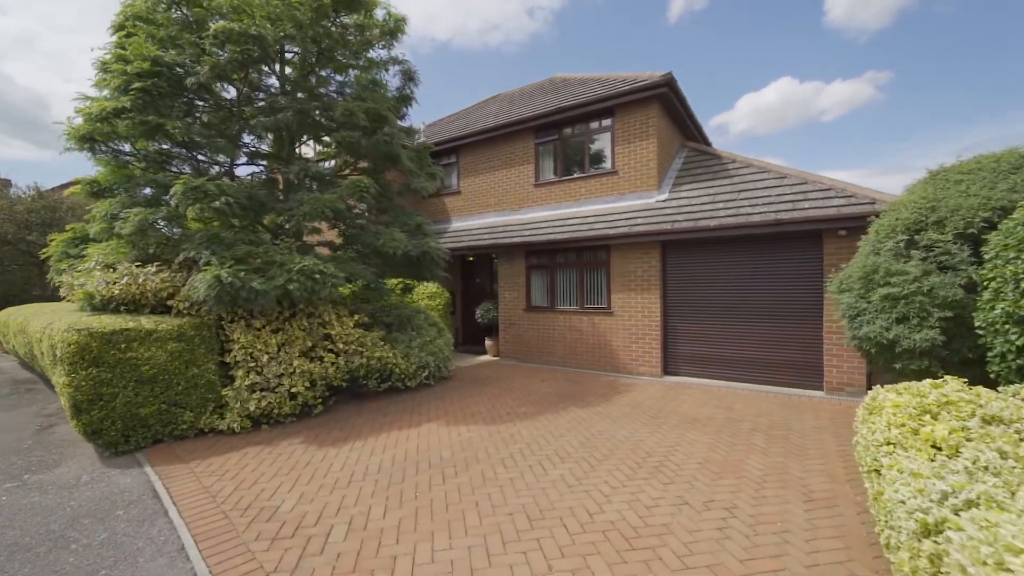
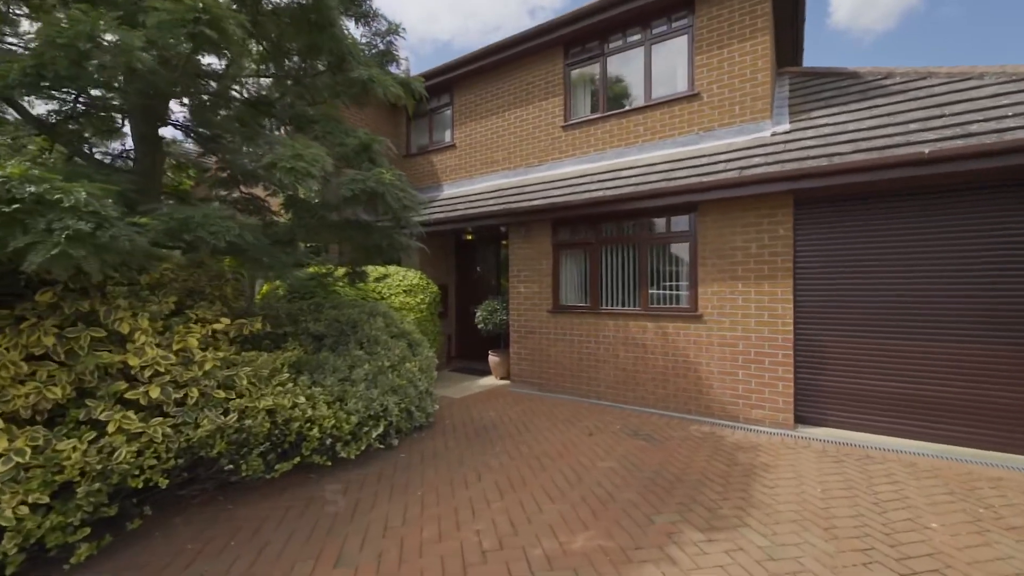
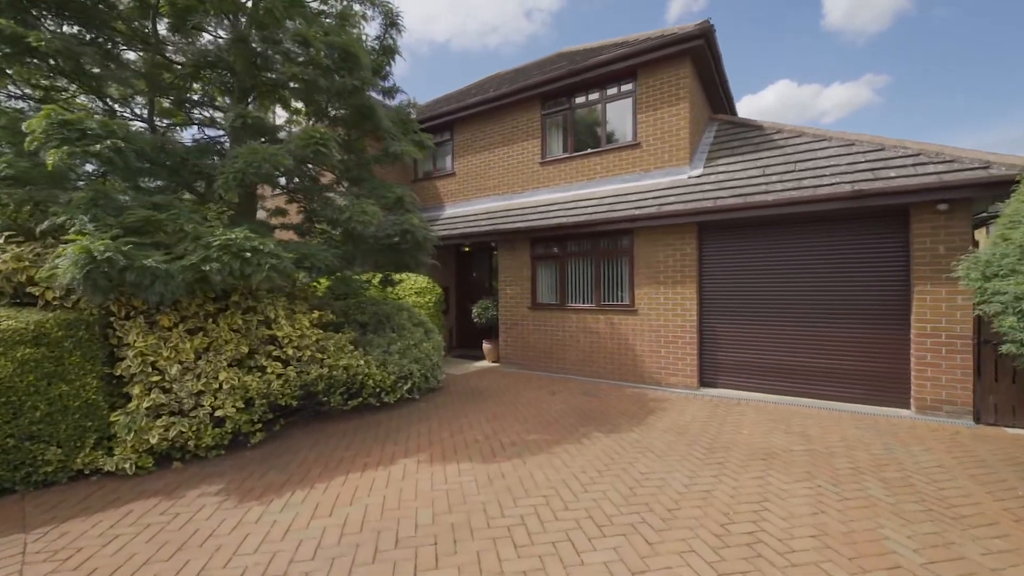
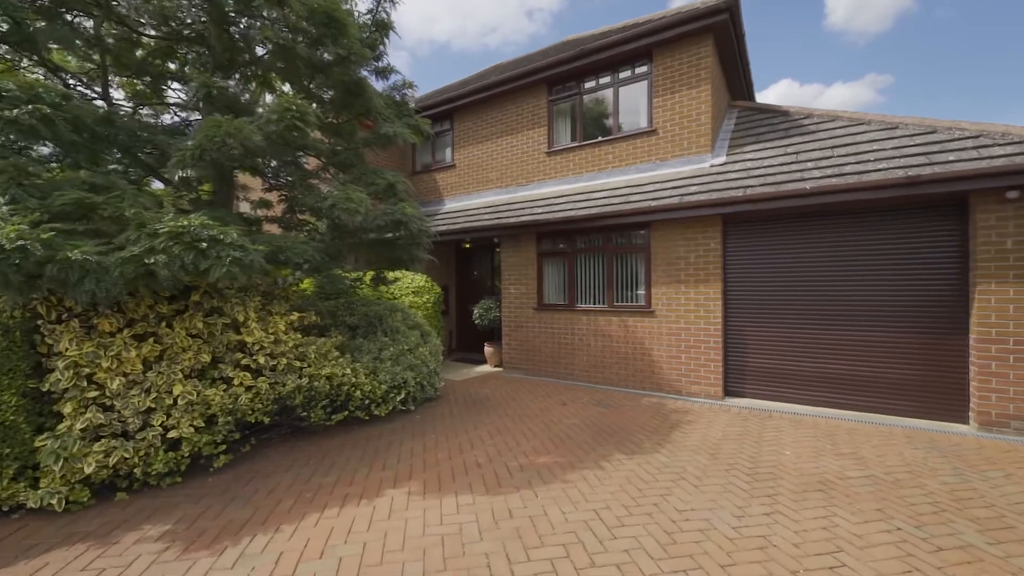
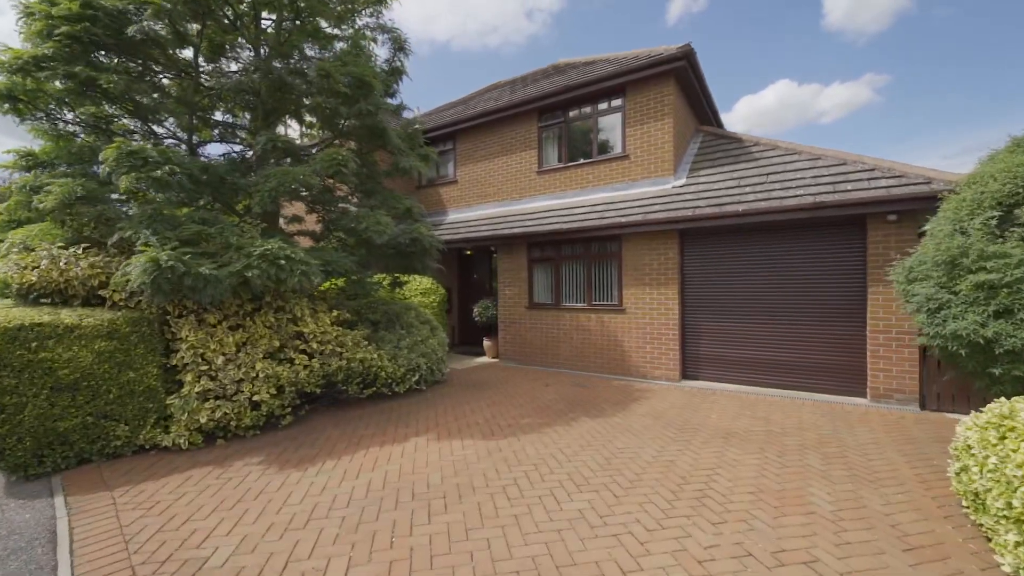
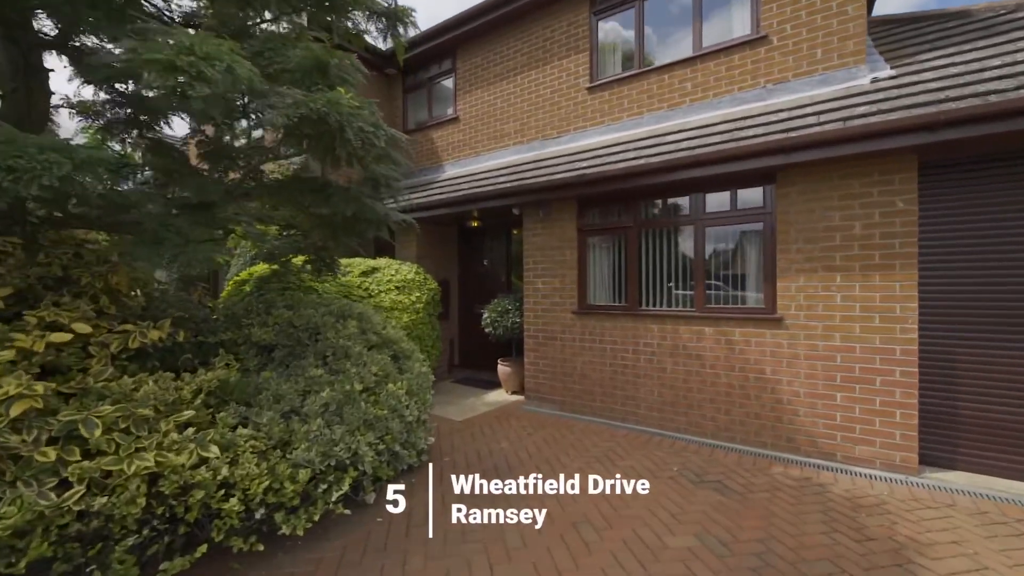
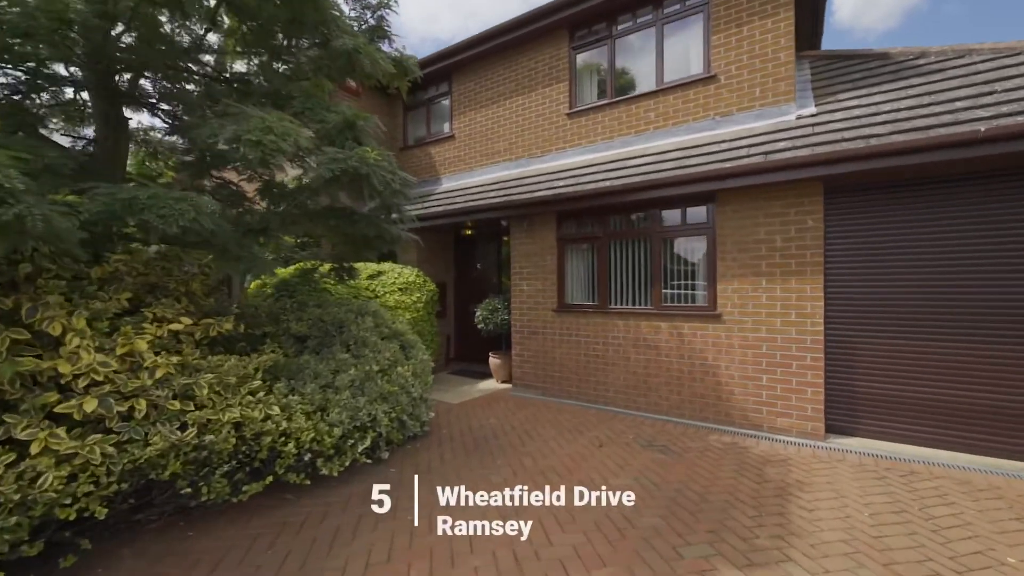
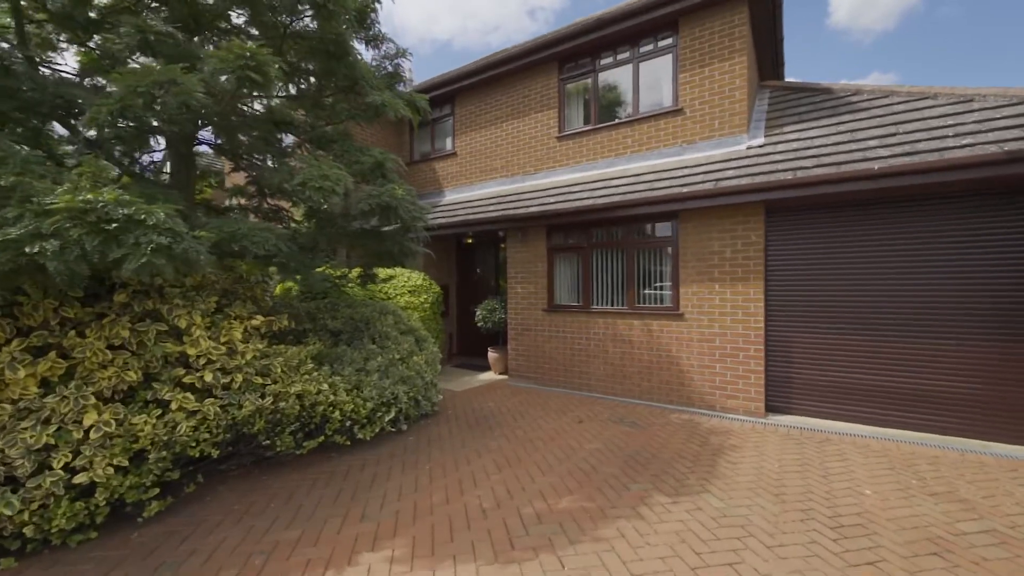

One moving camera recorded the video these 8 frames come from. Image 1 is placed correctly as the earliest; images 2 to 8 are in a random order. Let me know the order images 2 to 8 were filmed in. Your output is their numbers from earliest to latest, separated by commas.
5, 3, 4, 8, 2, 7, 6
